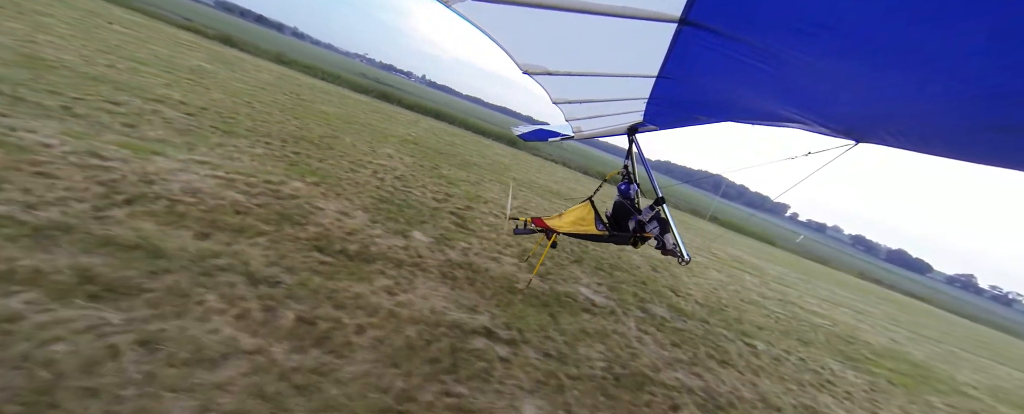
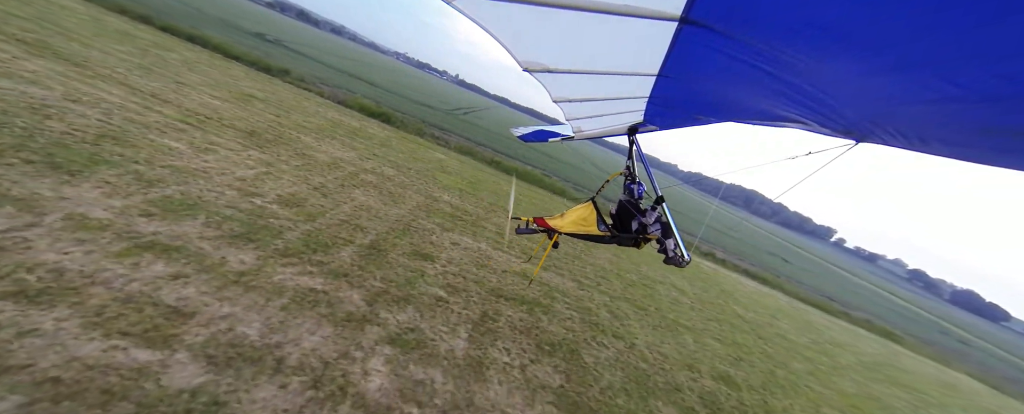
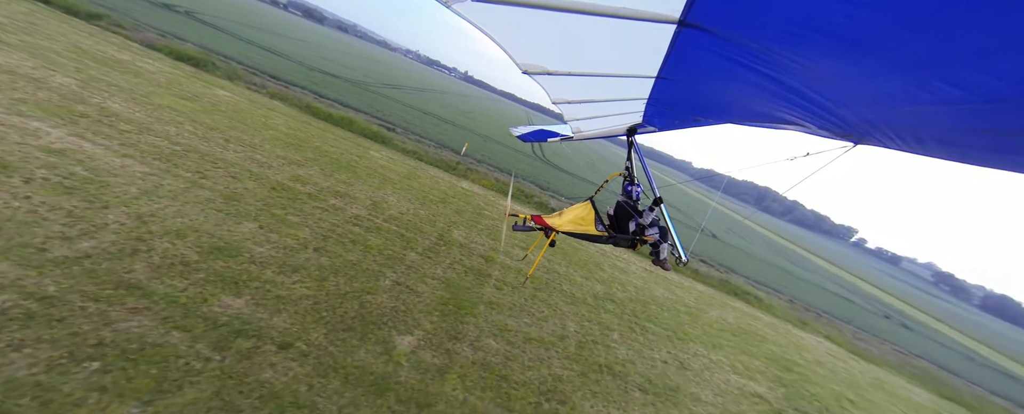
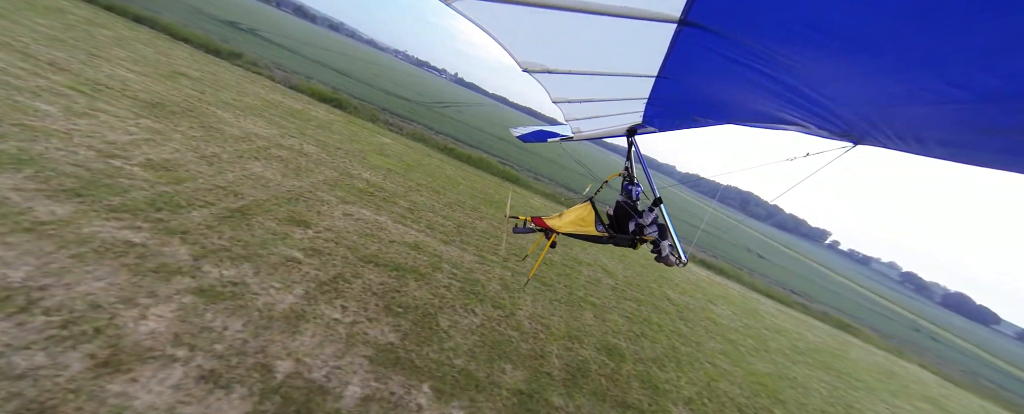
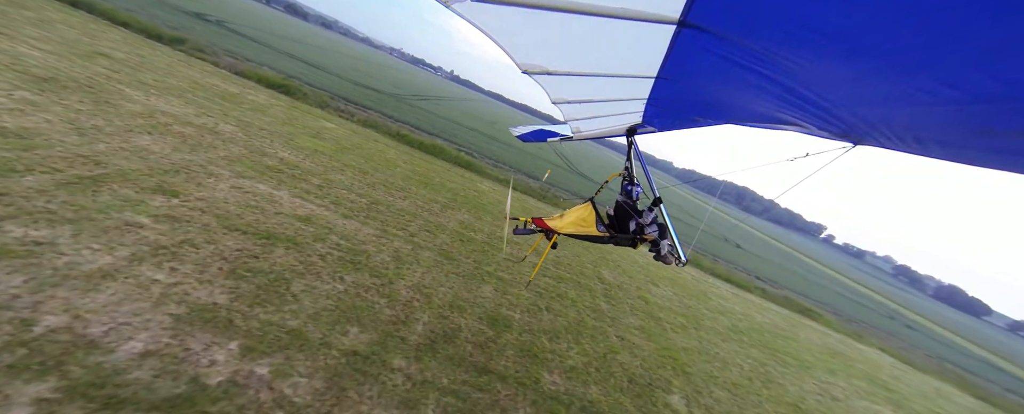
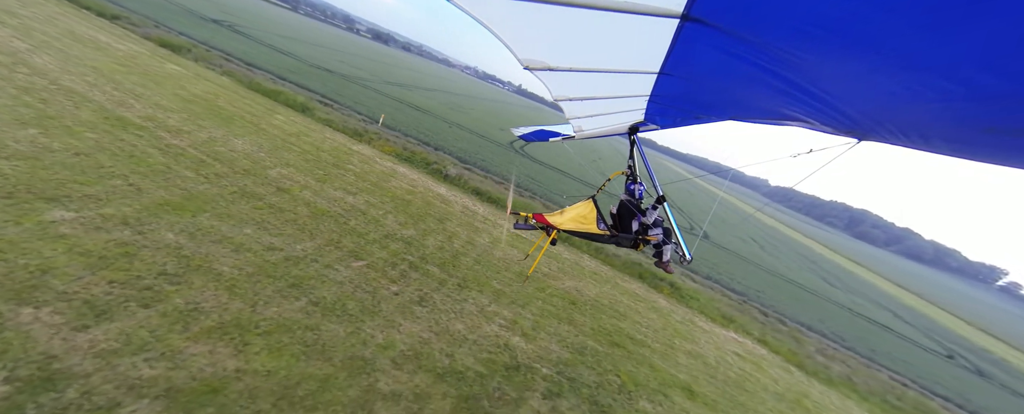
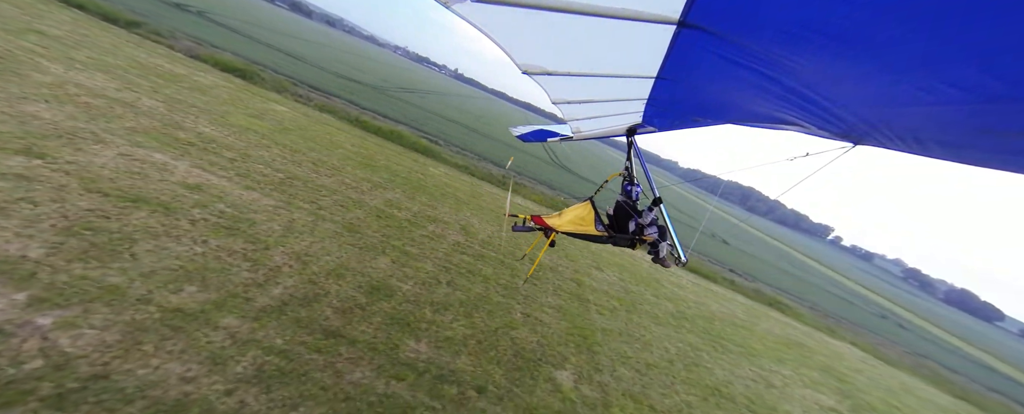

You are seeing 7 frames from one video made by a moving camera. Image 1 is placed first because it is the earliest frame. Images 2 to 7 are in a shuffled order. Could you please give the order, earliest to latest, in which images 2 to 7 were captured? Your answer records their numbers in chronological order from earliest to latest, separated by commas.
2, 4, 5, 7, 3, 6
